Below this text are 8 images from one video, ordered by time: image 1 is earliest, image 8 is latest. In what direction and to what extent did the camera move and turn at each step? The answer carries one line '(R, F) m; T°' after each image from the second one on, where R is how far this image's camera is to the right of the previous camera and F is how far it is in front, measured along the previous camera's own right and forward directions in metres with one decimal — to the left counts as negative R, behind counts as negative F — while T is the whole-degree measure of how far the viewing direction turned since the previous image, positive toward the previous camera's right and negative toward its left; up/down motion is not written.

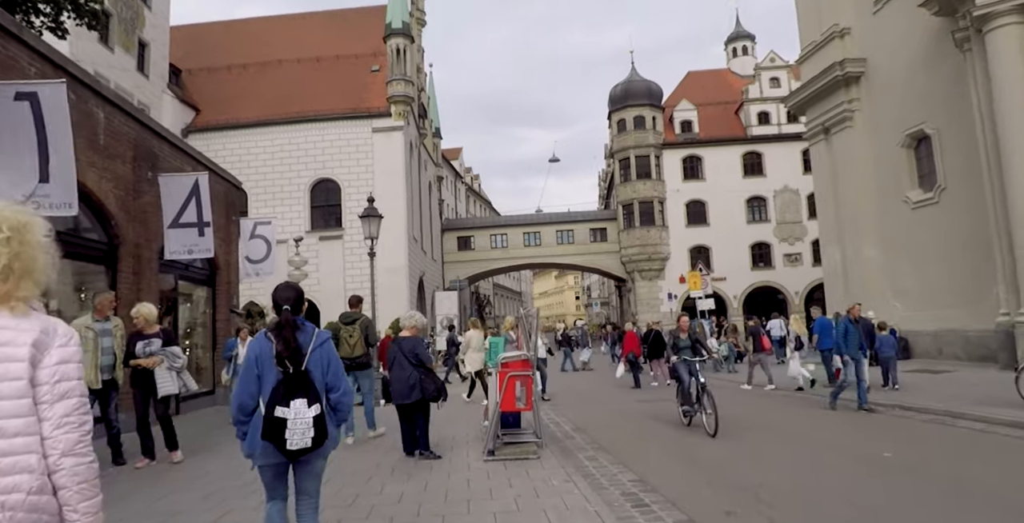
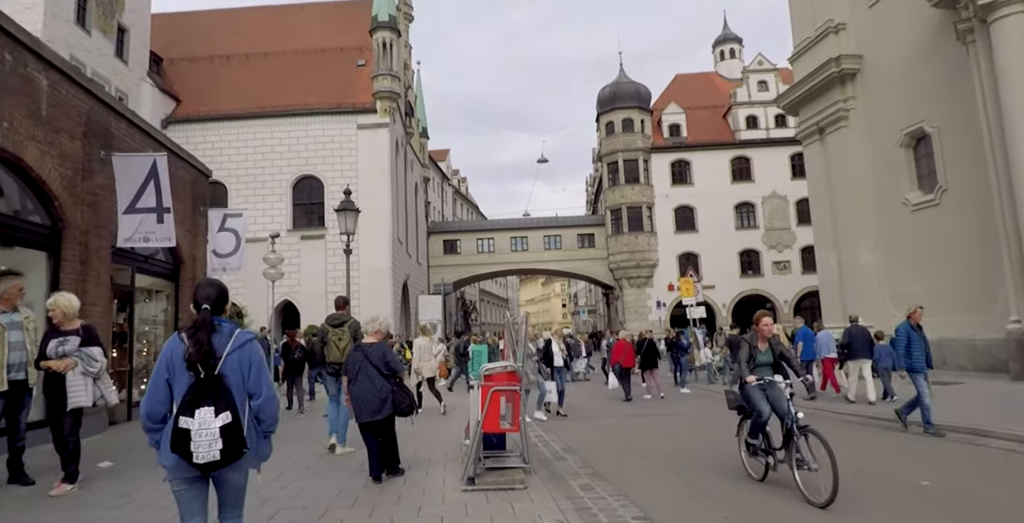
(0.0, +0.9) m; +1°
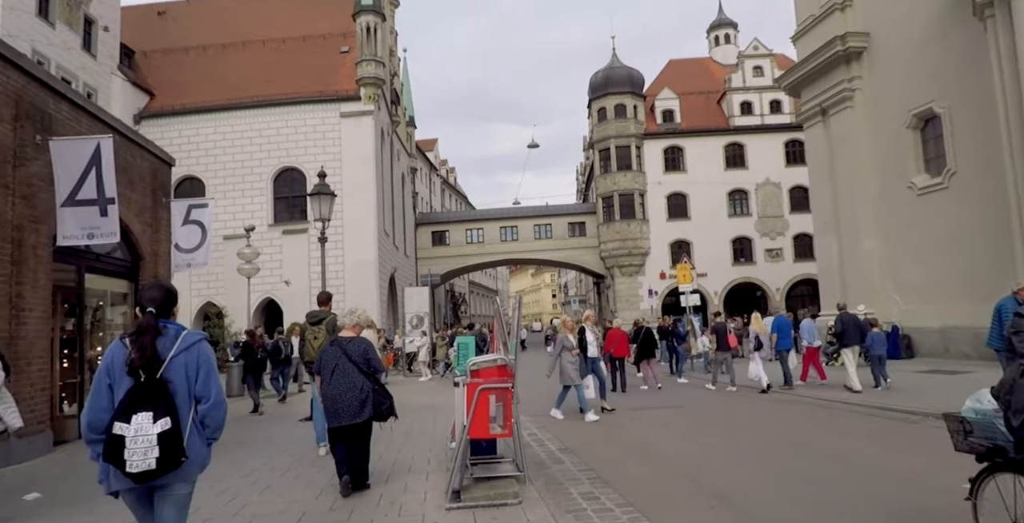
(0.0, +0.8) m; +1°
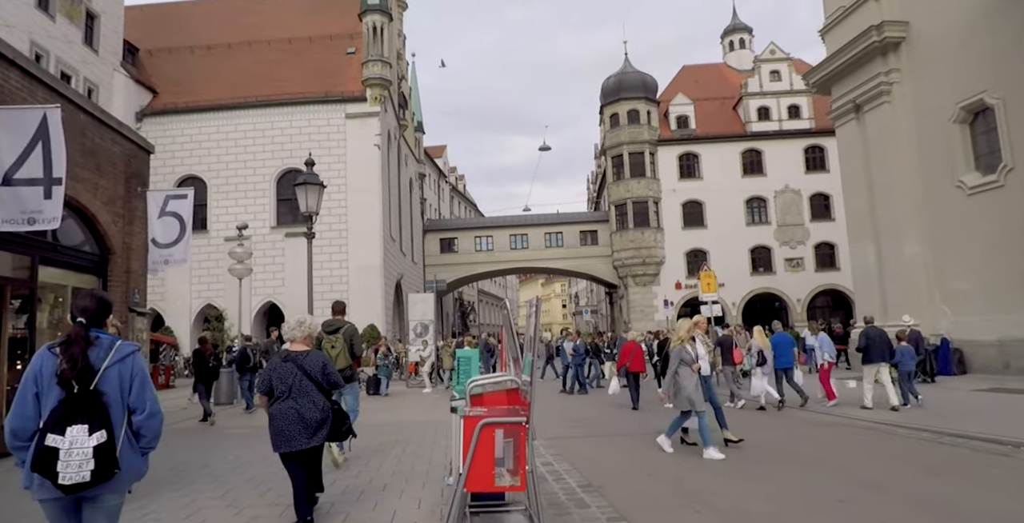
(0.0, +1.3) m; -1°
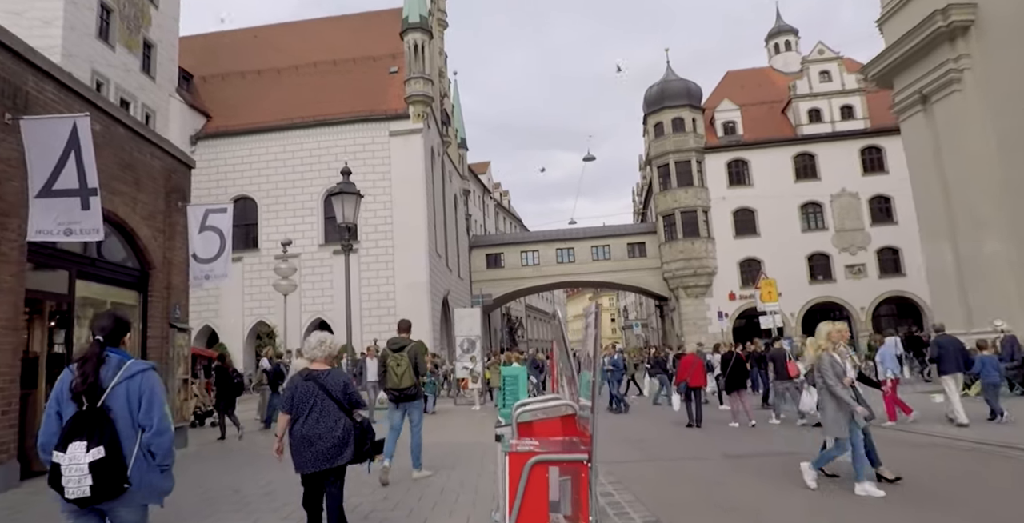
(0.0, +0.6) m; -4°
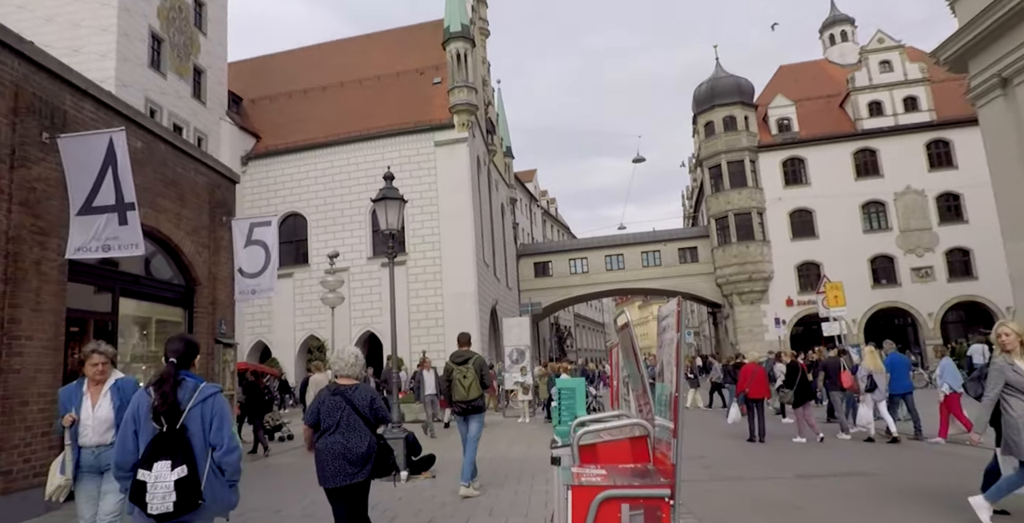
(0.0, +0.4) m; -4°
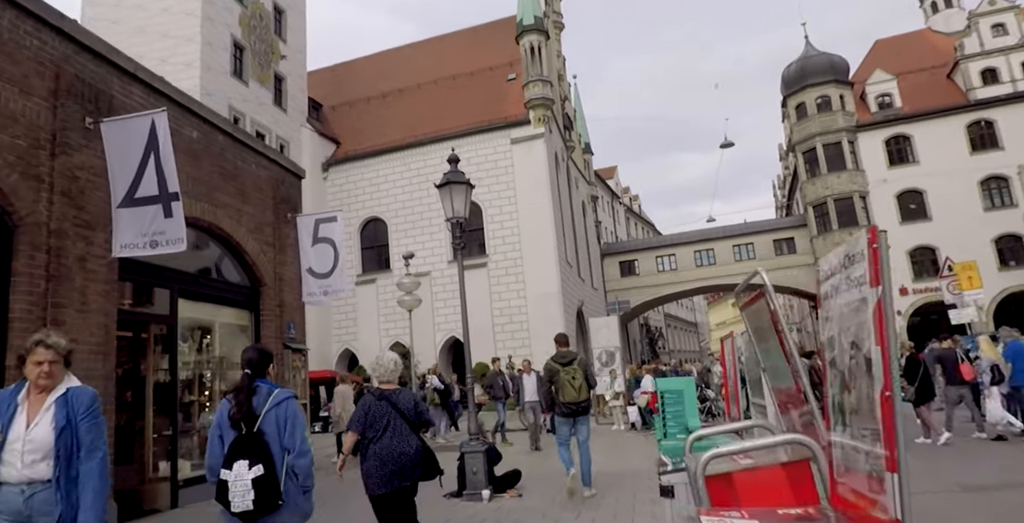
(-0.1, +1.1) m; -7°
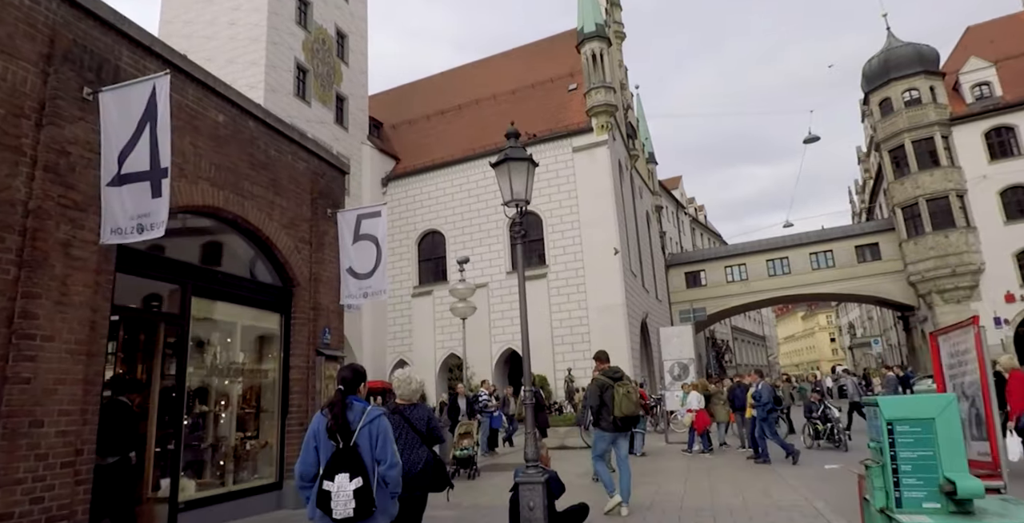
(0.0, +1.1) m; -6°
